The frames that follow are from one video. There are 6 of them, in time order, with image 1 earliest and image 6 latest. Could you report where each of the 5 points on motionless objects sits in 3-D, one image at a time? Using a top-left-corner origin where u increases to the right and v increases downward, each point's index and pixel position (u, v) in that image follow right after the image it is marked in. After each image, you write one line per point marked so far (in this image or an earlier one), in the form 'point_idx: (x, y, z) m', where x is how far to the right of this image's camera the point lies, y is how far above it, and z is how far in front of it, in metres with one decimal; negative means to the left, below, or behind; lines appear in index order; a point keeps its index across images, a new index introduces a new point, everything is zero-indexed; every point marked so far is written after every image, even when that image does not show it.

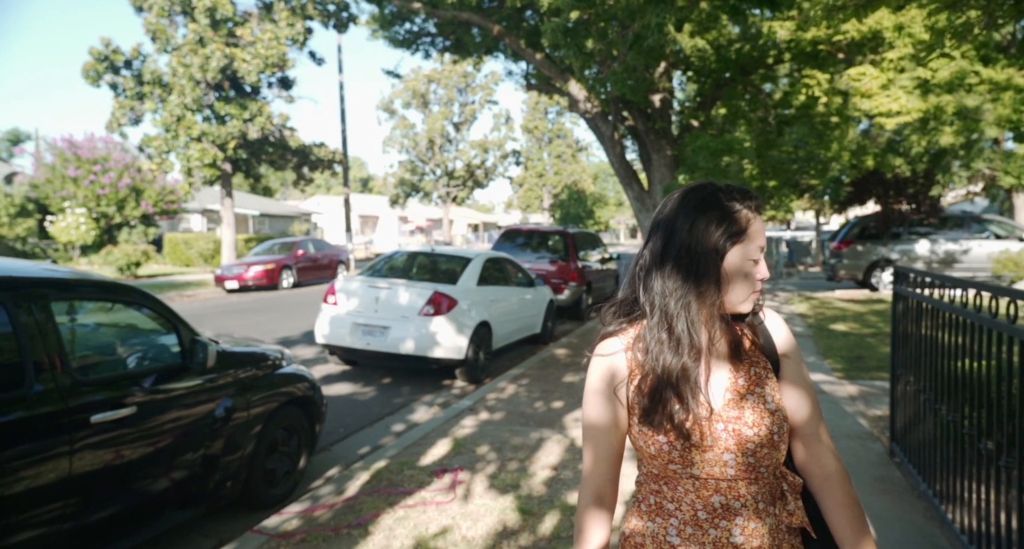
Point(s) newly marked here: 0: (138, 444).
0: (-2.1, -0.9, +3.2) m
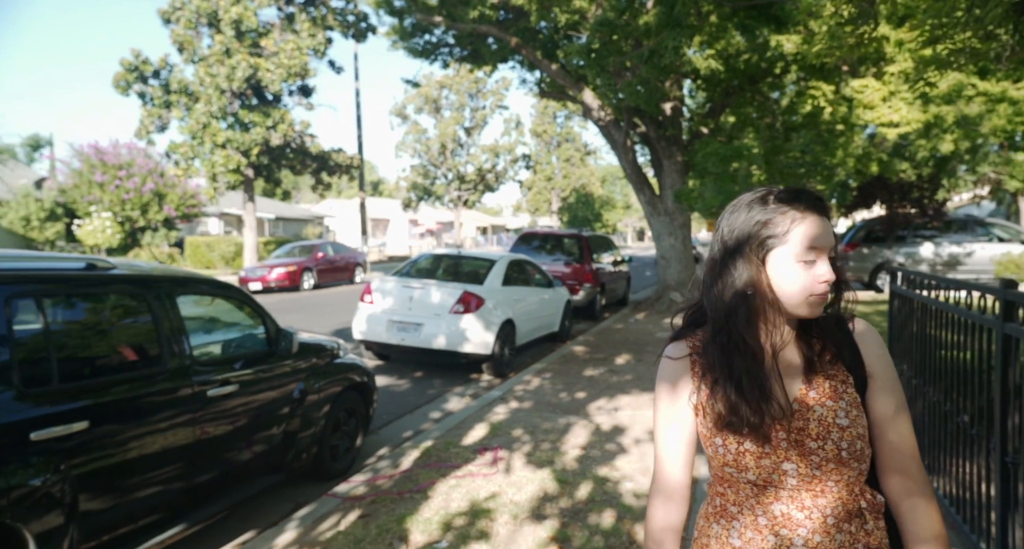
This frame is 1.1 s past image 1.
0: (-1.9, -0.9, +3.7) m
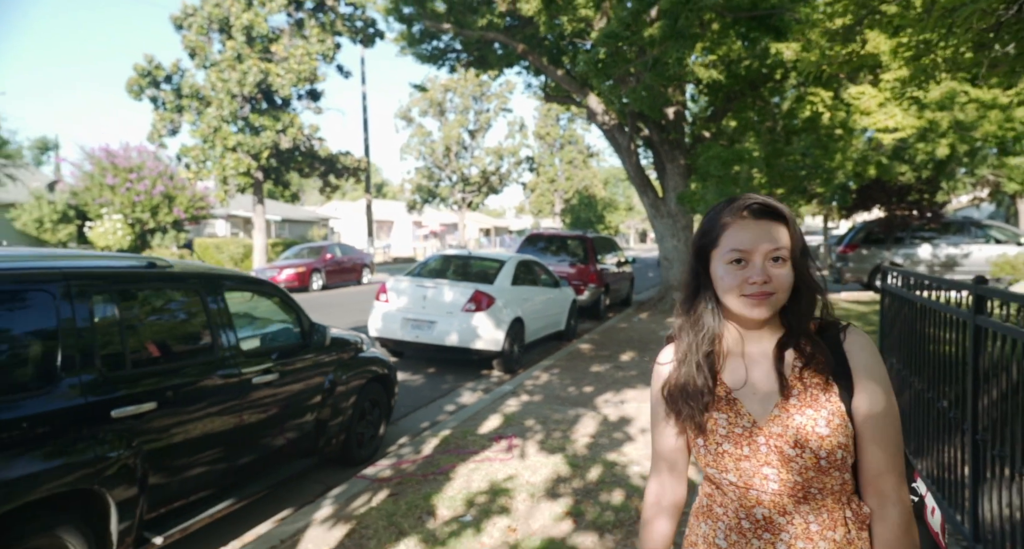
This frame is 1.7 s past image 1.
0: (-1.7, -0.9, +4.1) m
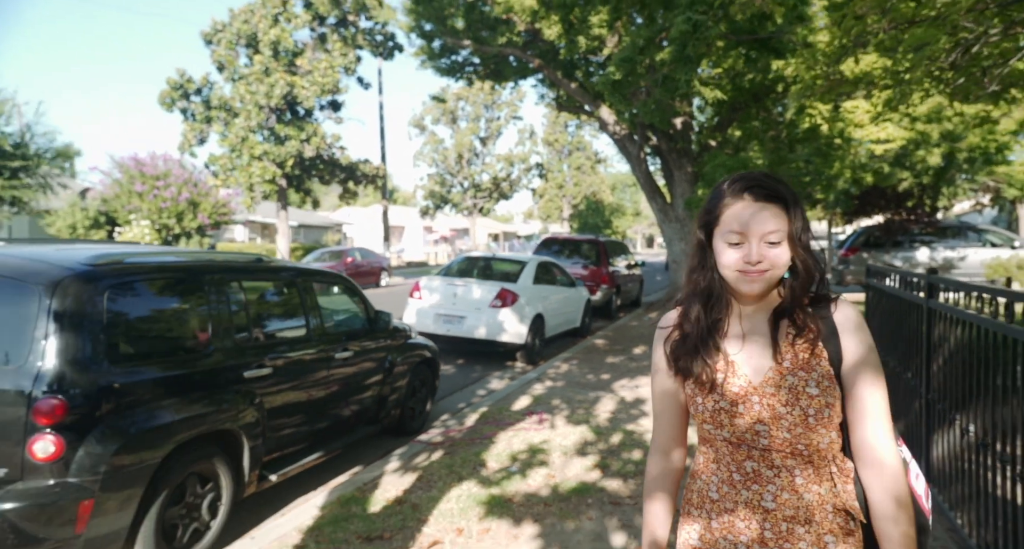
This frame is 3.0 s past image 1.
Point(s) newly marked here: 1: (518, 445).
0: (-1.5, -0.9, +4.9) m
1: (+0.1, -1.4, +5.1) m
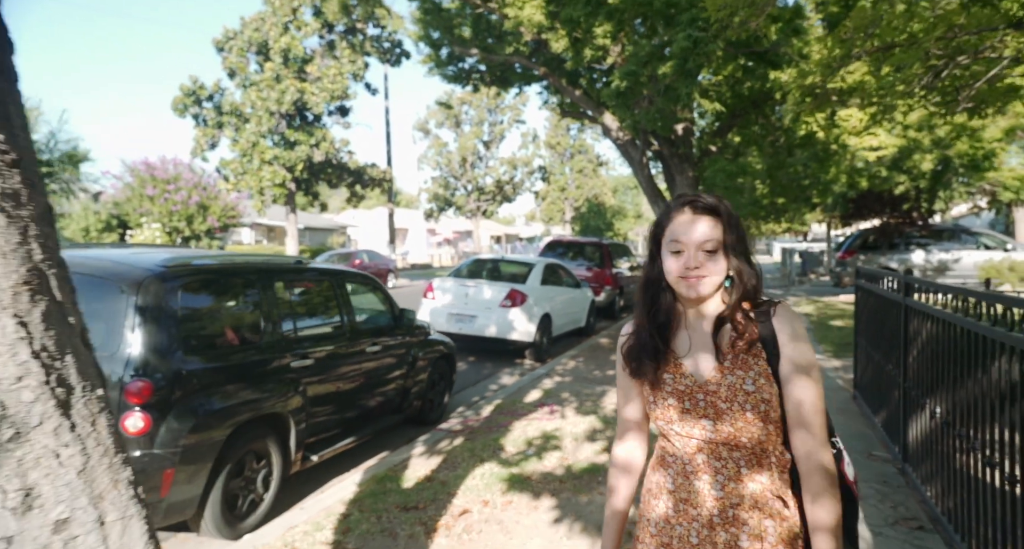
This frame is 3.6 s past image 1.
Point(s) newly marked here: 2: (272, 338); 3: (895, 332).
0: (-1.3, -0.9, +5.4) m
1: (+0.2, -1.4, +5.6) m
2: (-1.7, -0.4, +4.4) m
3: (+3.2, -0.5, +5.2) m
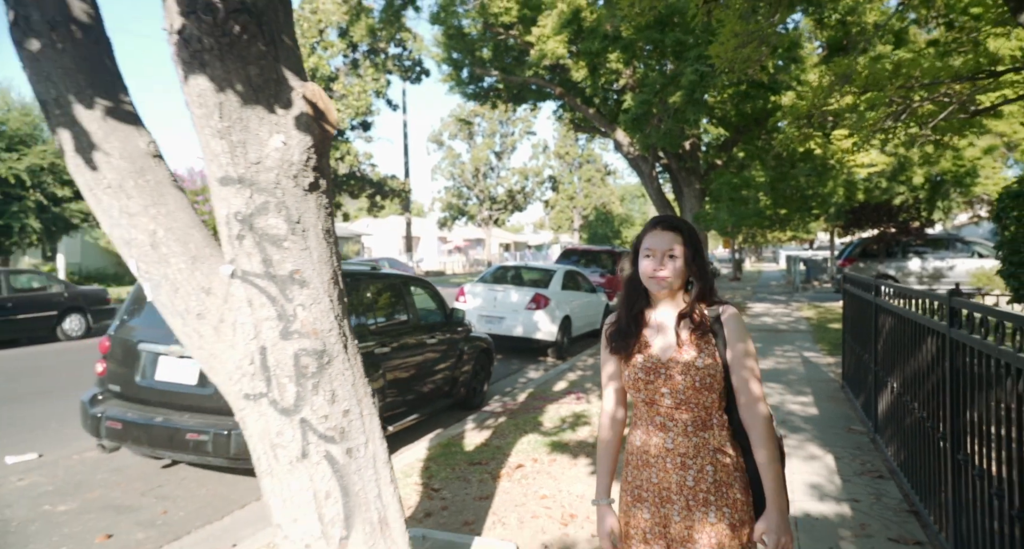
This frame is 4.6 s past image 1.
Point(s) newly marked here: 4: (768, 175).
0: (-1.0, -0.9, +6.4) m
1: (+0.5, -1.5, +6.6) m
2: (-1.4, -0.5, +5.4) m
3: (+3.5, -0.5, +6.2) m
4: (+5.7, +2.2, +14.1) m
